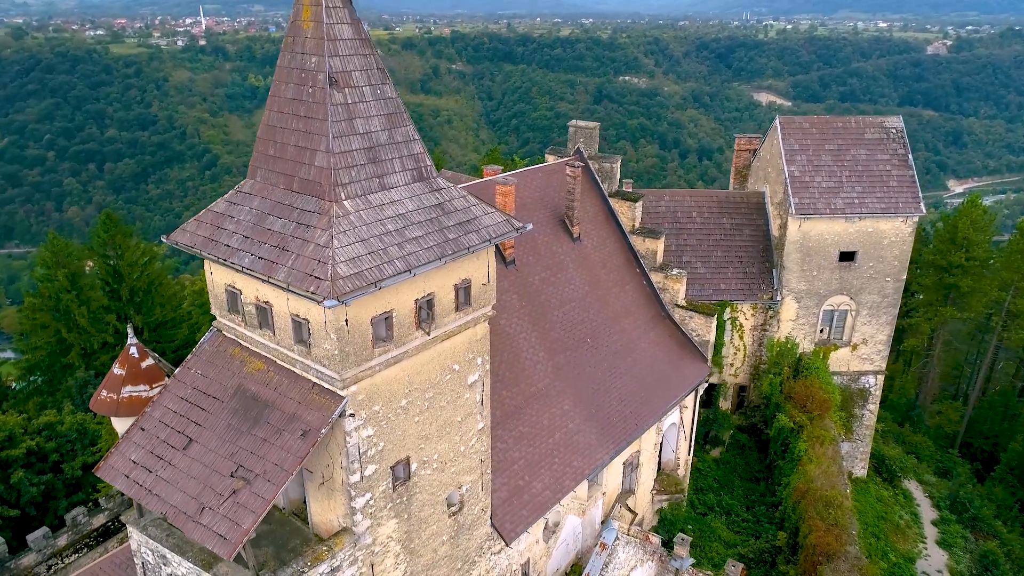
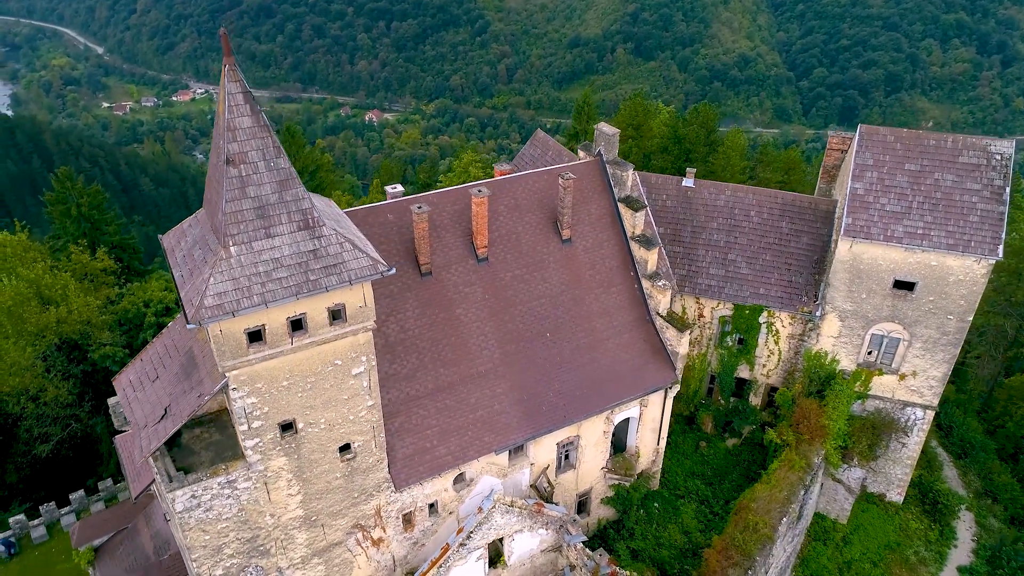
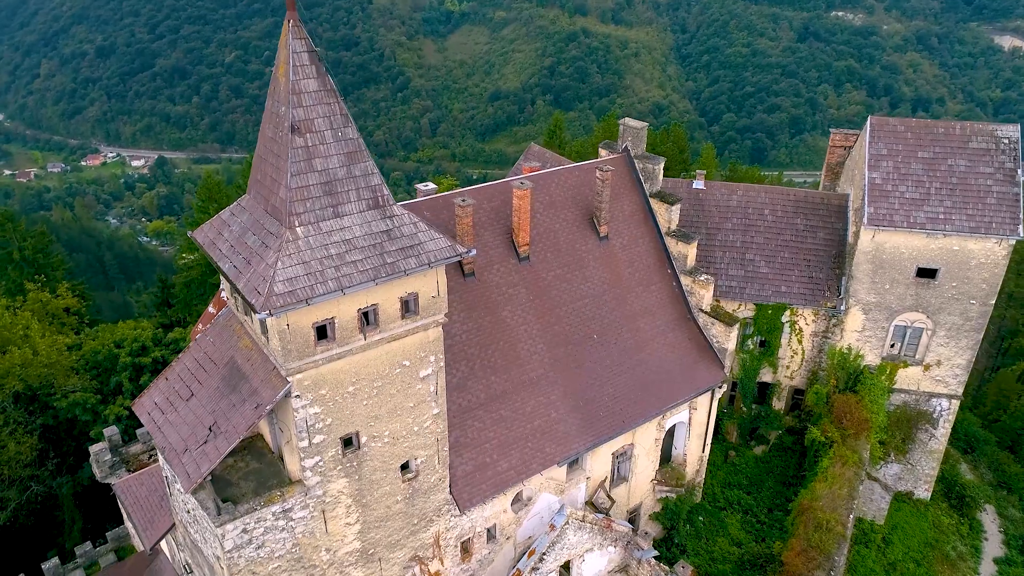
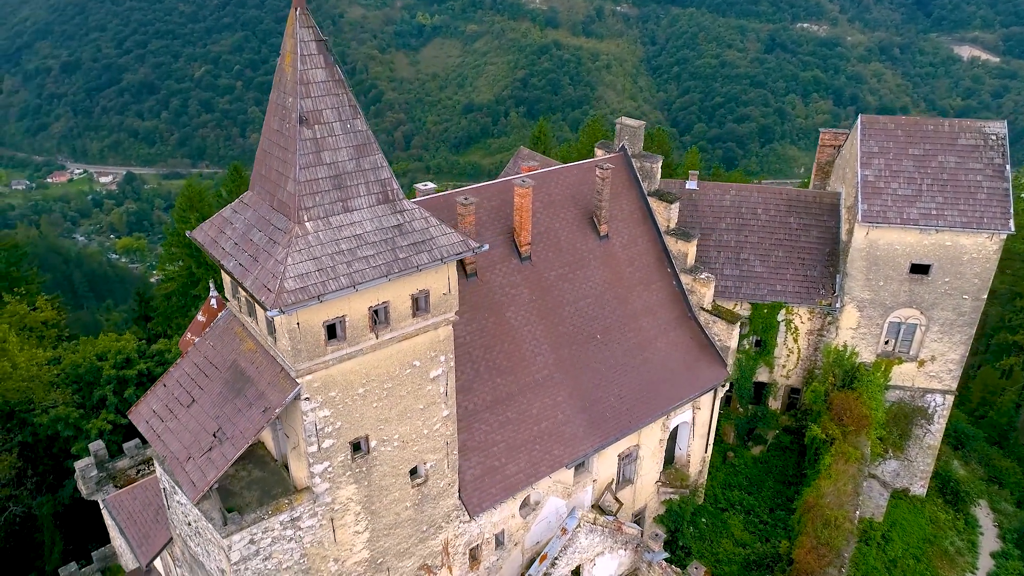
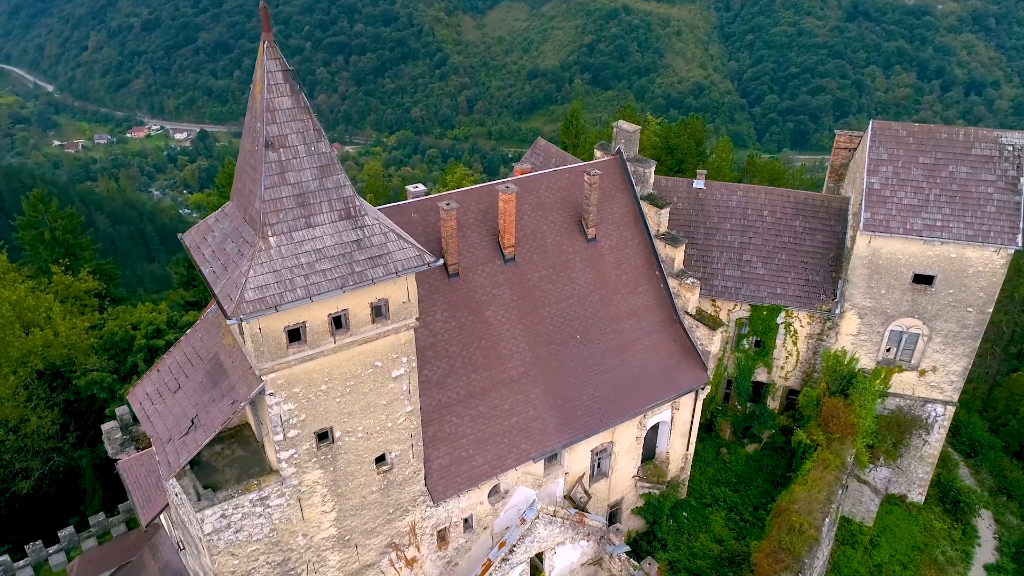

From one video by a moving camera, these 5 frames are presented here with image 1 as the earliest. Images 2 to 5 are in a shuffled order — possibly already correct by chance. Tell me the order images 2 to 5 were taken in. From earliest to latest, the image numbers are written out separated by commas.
4, 3, 5, 2
